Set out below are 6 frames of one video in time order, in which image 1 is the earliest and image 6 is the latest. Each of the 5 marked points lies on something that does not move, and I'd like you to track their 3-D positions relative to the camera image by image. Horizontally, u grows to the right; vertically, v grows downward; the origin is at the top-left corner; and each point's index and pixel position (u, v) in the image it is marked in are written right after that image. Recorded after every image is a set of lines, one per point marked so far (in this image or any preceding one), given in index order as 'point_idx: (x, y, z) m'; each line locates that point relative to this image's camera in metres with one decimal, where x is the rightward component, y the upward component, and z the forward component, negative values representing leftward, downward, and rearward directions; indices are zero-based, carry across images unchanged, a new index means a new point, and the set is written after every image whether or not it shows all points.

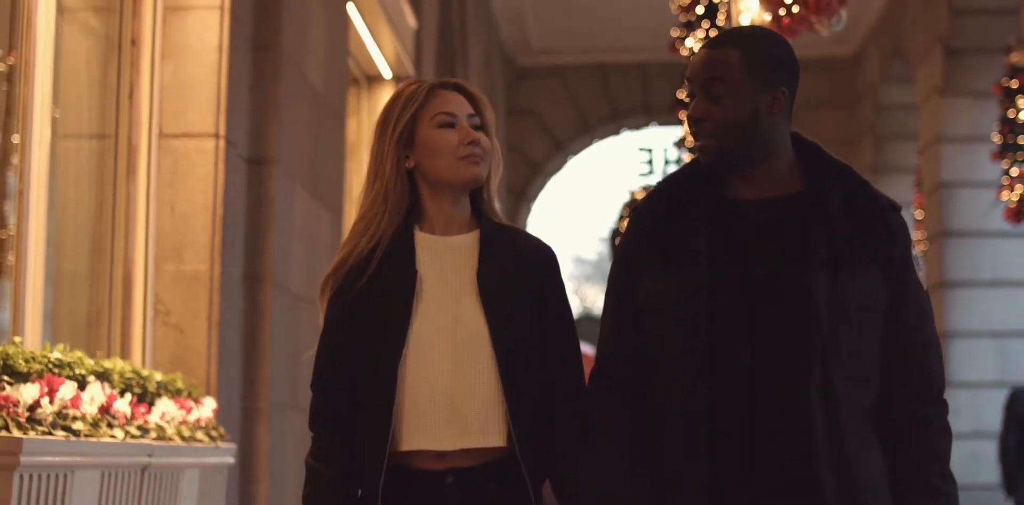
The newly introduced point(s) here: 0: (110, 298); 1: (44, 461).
0: (-1.8, -0.2, +6.6) m
1: (-1.4, -0.6, +4.4) m
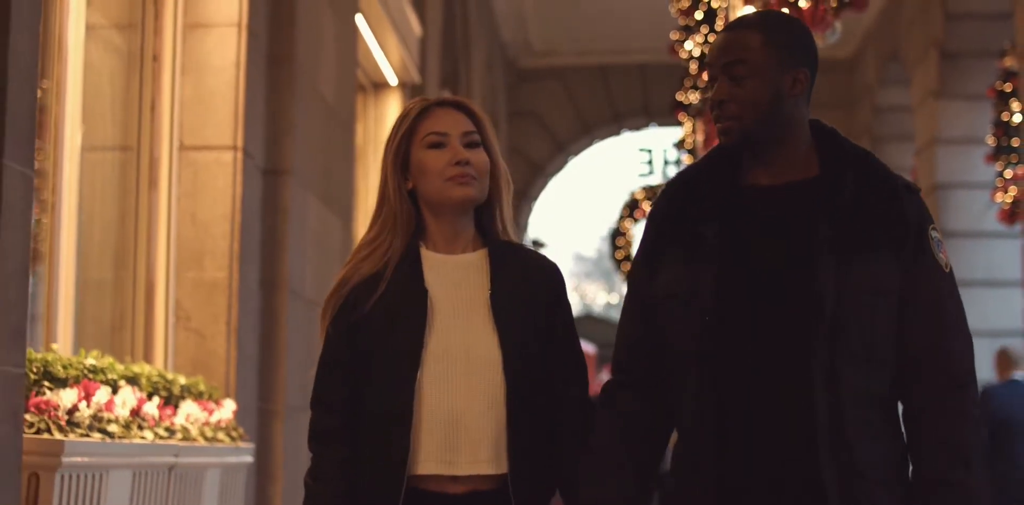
0: (-1.8, -0.2, +6.9) m
1: (-1.3, -0.7, +4.7) m
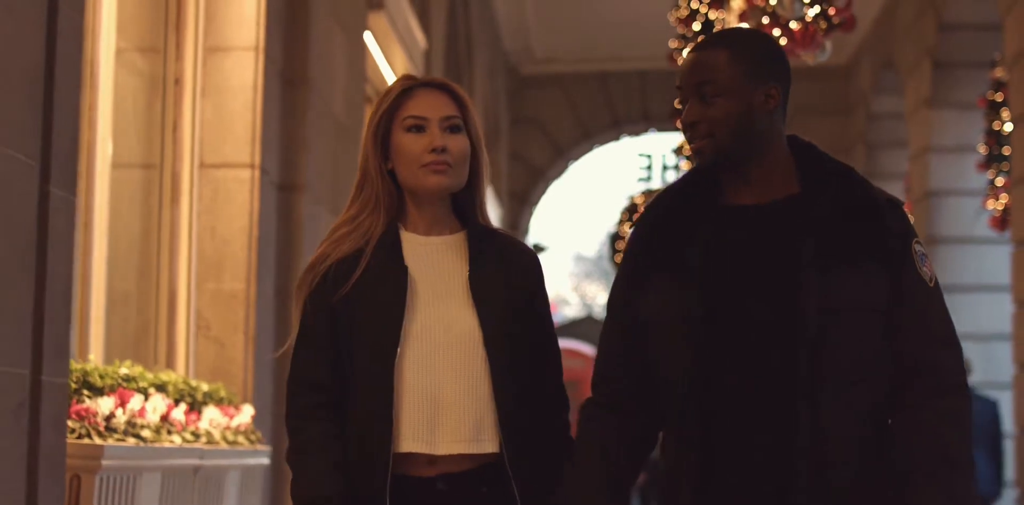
0: (-1.7, -0.3, +7.3) m
1: (-1.3, -0.7, +5.1) m
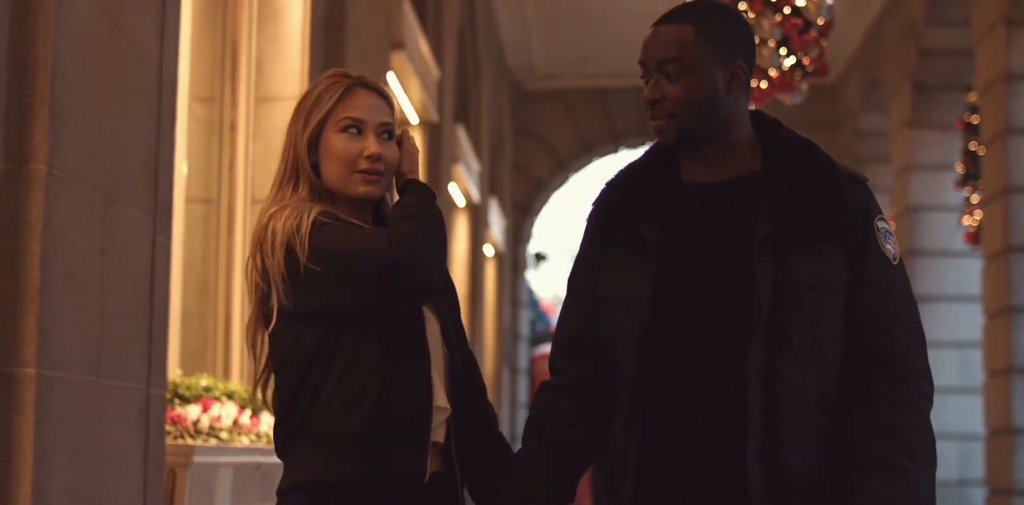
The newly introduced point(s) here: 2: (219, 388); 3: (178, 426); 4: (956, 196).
0: (-1.7, -0.4, +8.3) m
1: (-1.3, -0.9, +6.2) m
2: (-1.4, -0.6, +6.9) m
3: (-1.4, -0.7, +6.2) m
4: (+5.5, +0.7, +18.5) m
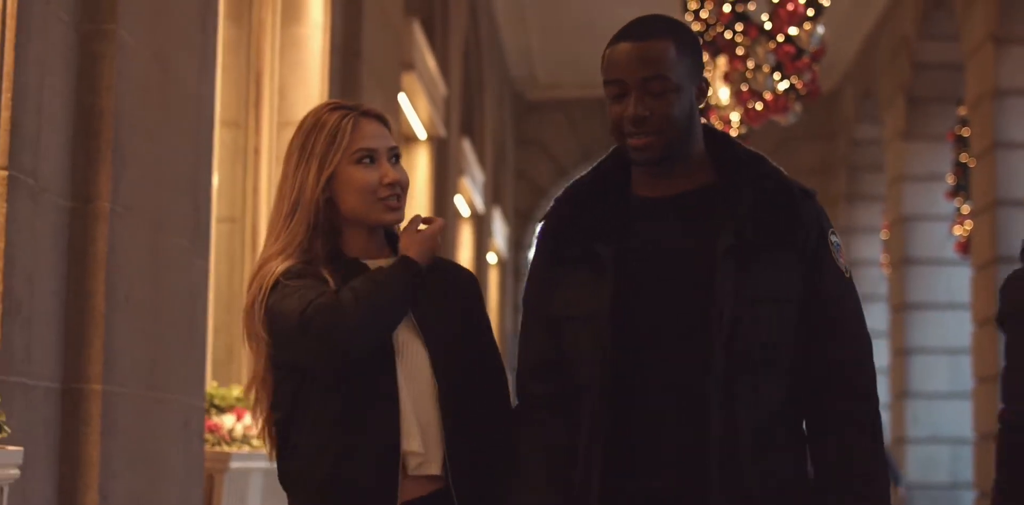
0: (-1.6, -0.5, +8.8) m
1: (-1.2, -1.0, +6.7) m
2: (-1.3, -0.7, +7.4) m
3: (-1.4, -0.8, +6.7) m
4: (+5.6, +0.6, +19.0) m
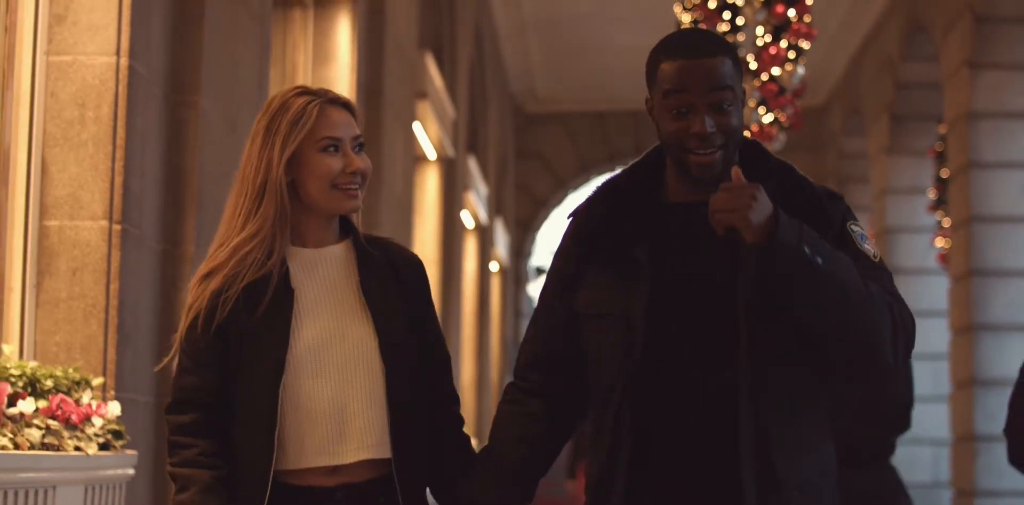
0: (-1.6, -0.7, +9.8) m
1: (-1.1, -1.1, +7.6) m
2: (-1.3, -0.9, +8.4) m
3: (-1.3, -1.0, +7.7) m
4: (+5.6, +0.4, +20.0) m
